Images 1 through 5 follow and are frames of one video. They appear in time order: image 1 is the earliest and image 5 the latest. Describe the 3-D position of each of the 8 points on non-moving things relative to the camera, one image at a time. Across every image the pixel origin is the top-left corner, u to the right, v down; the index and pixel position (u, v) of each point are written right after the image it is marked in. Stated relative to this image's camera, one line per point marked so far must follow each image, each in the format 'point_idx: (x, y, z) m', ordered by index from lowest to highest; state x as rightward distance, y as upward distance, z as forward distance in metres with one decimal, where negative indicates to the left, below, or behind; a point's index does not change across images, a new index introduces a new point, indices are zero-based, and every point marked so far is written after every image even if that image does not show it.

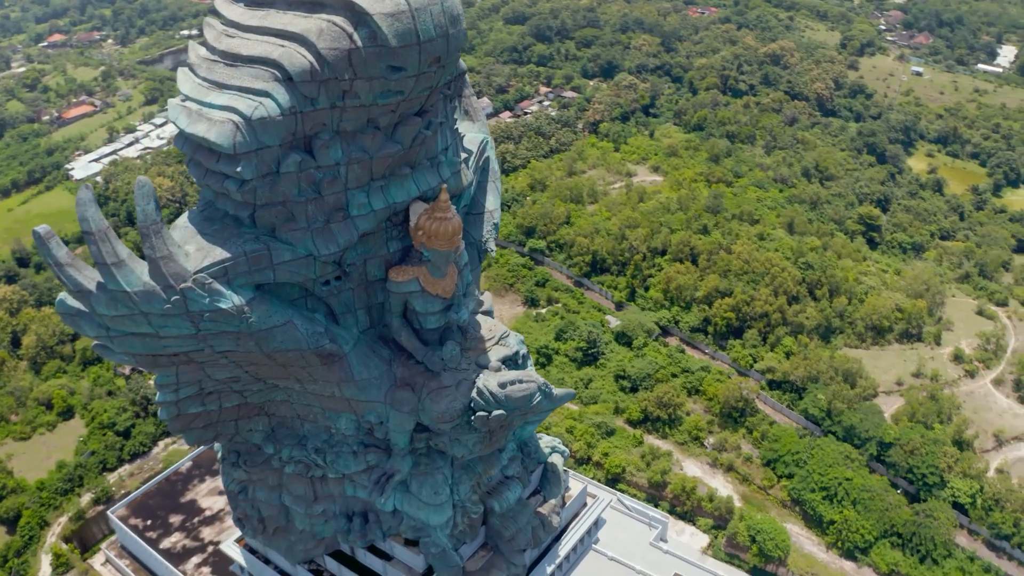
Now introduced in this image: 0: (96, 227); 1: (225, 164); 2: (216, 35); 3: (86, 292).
0: (-4.6, +0.7, +11.6) m
1: (-3.1, +1.4, +11.7) m
2: (-3.4, +2.9, +12.3) m
3: (-4.8, -0.1, +12.1) m
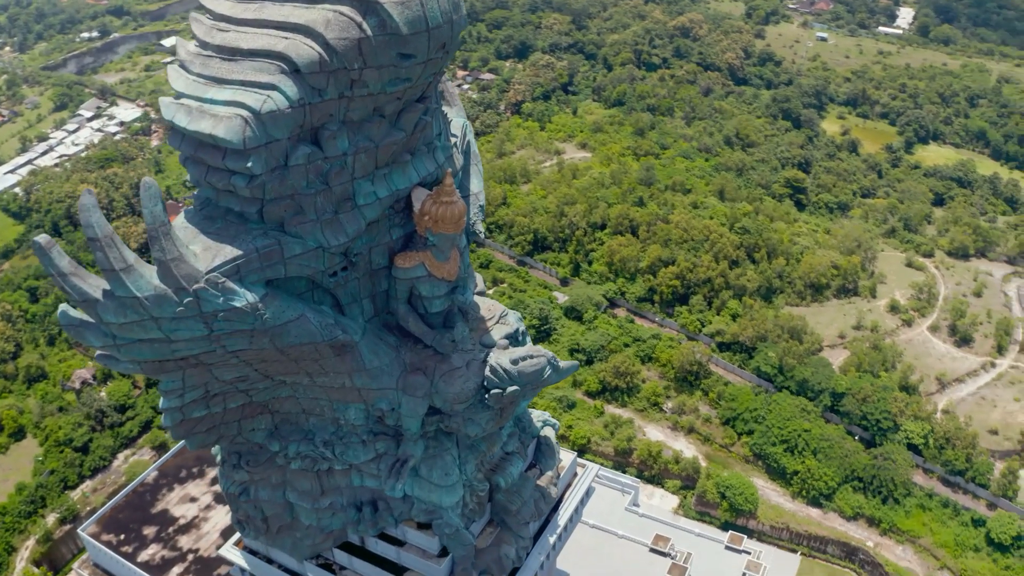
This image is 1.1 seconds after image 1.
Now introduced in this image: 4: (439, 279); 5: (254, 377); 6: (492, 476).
0: (-4.4, +0.6, +11.4) m
1: (-3.0, +1.4, +11.5) m
2: (-3.5, +2.9, +12.1) m
3: (-4.6, -0.1, +11.8) m
4: (-0.9, +0.1, +13.3) m
5: (-3.2, -1.1, +13.2) m
6: (-0.3, -2.7, +15.4) m
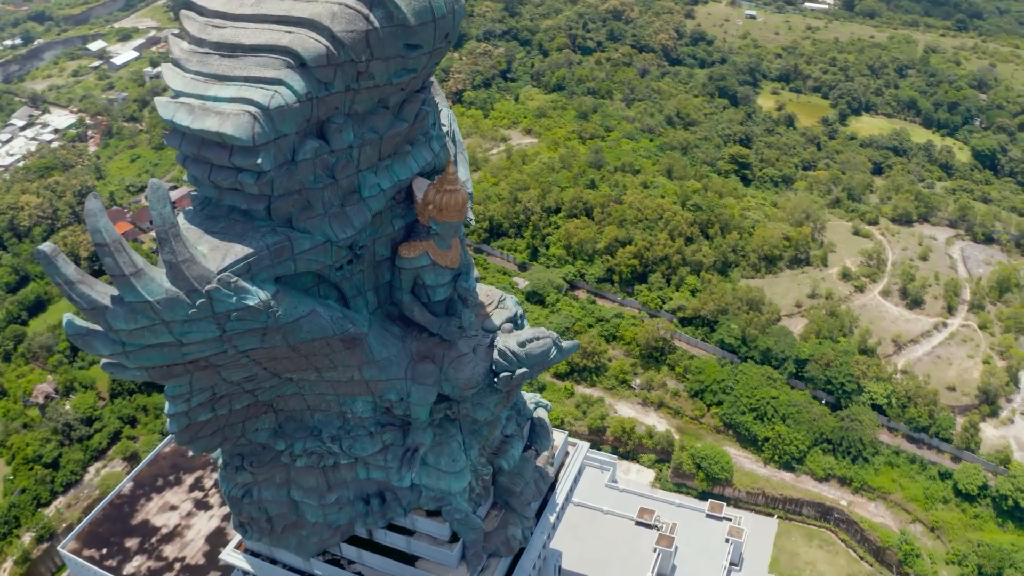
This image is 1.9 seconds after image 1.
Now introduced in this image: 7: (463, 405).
0: (-4.2, +0.5, +11.1) m
1: (-2.9, +1.4, +11.4) m
2: (-3.5, +2.9, +11.9) m
3: (-4.4, -0.2, +11.6) m
4: (-0.9, +0.3, +13.4) m
5: (-3.1, -1.1, +13.1) m
6: (-0.3, -2.5, +15.5) m
7: (-0.6, -1.5, +14.1) m
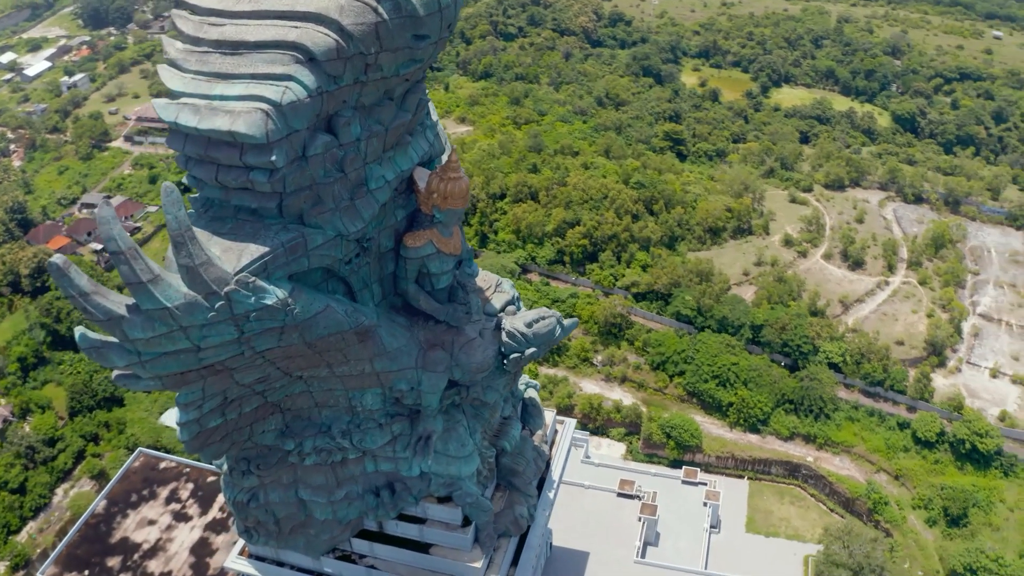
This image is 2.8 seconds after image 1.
0: (-3.9, +0.4, +10.9) m
1: (-2.7, +1.4, +11.3) m
2: (-3.5, +2.9, +11.7) m
3: (-4.2, -0.3, +11.3) m
4: (-0.8, +0.4, +13.5) m
5: (-2.9, -1.1, +13.0) m
6: (-0.2, -2.3, +15.7) m
7: (-0.5, -1.3, +14.2) m
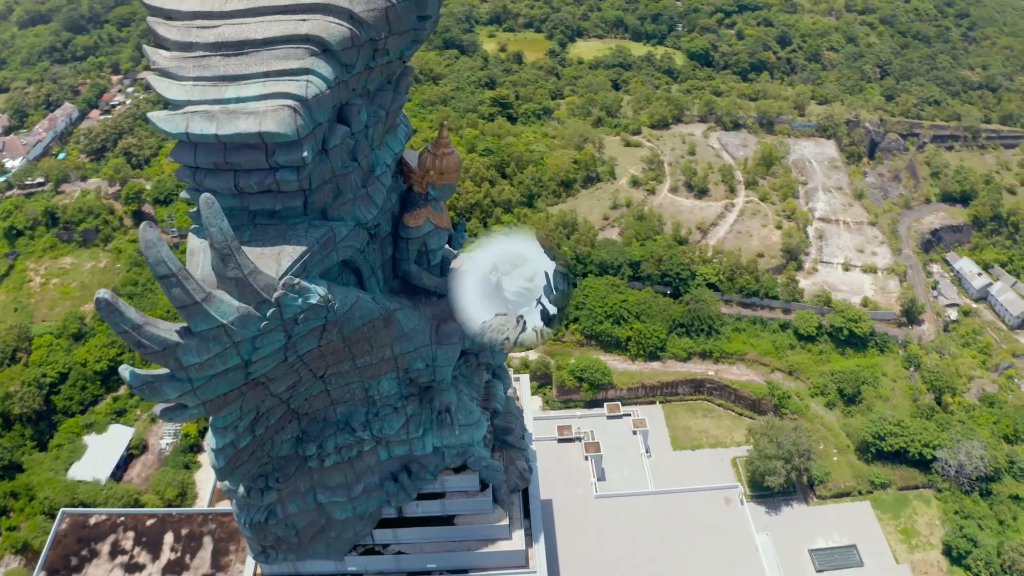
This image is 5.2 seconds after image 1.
0: (-3.3, +0.2, +10.5) m
1: (-2.4, +1.4, +11.1) m
2: (-3.5, +2.7, +11.3) m
3: (-3.4, -0.6, +10.8) m
4: (-0.9, +0.7, +13.7) m
5: (-2.5, -1.1, +12.8) m
6: (-0.3, -1.8, +16.0) m
7: (-0.5, -0.9, +14.5) m
